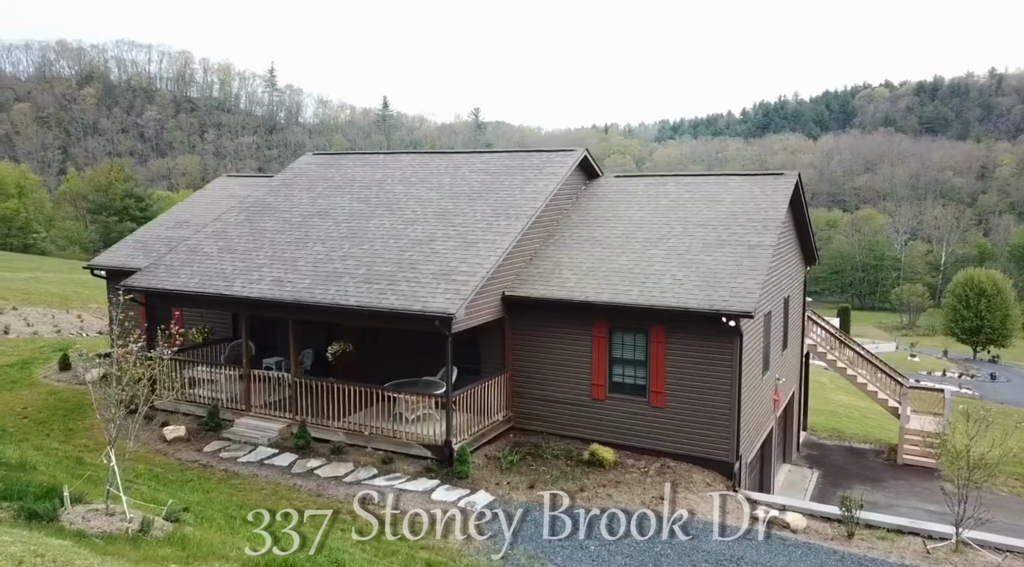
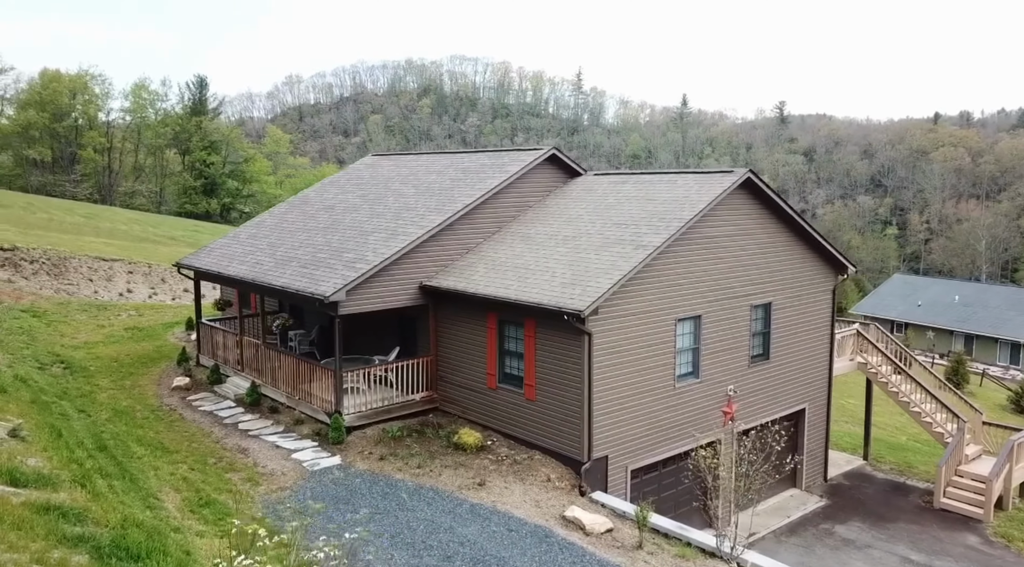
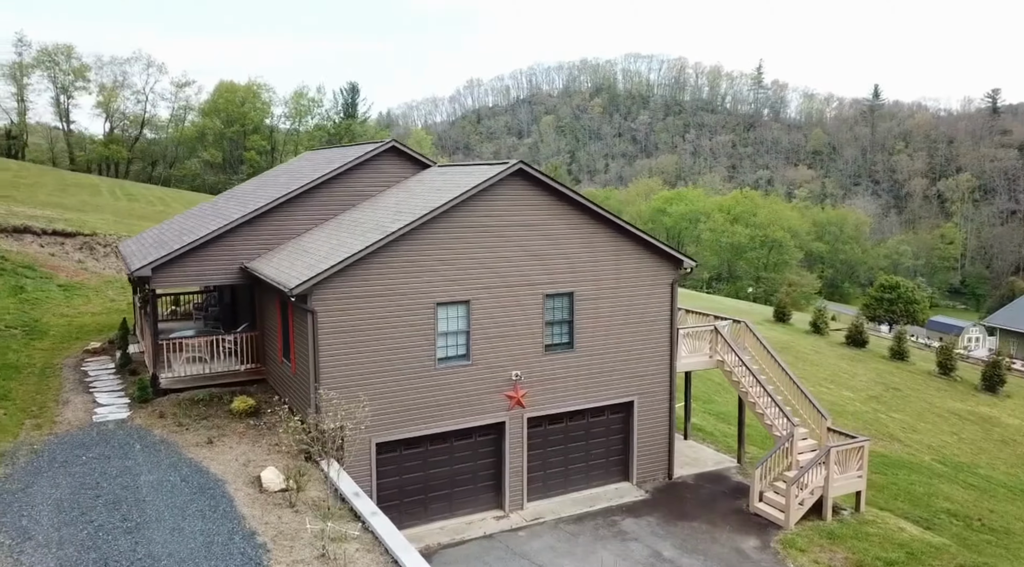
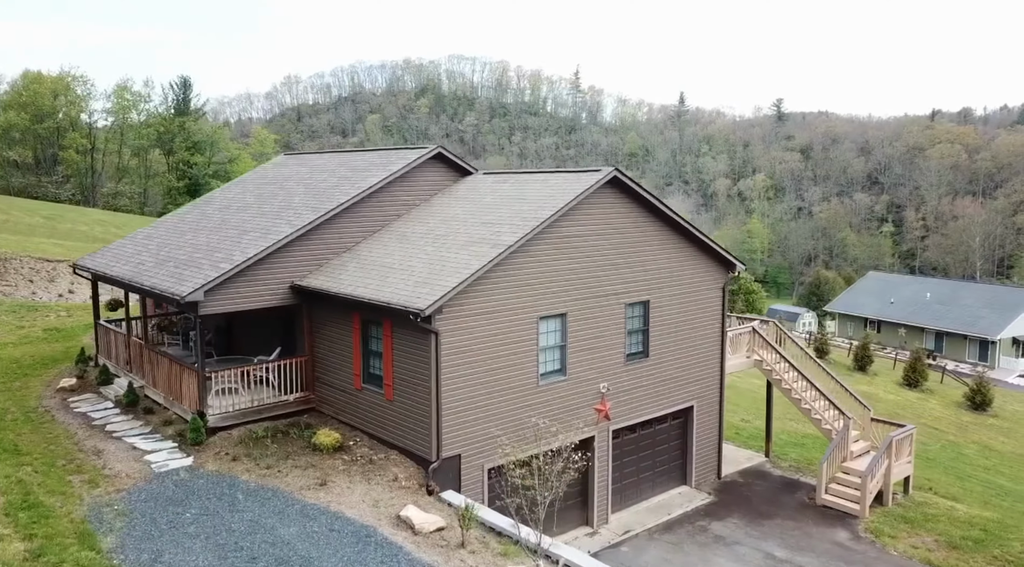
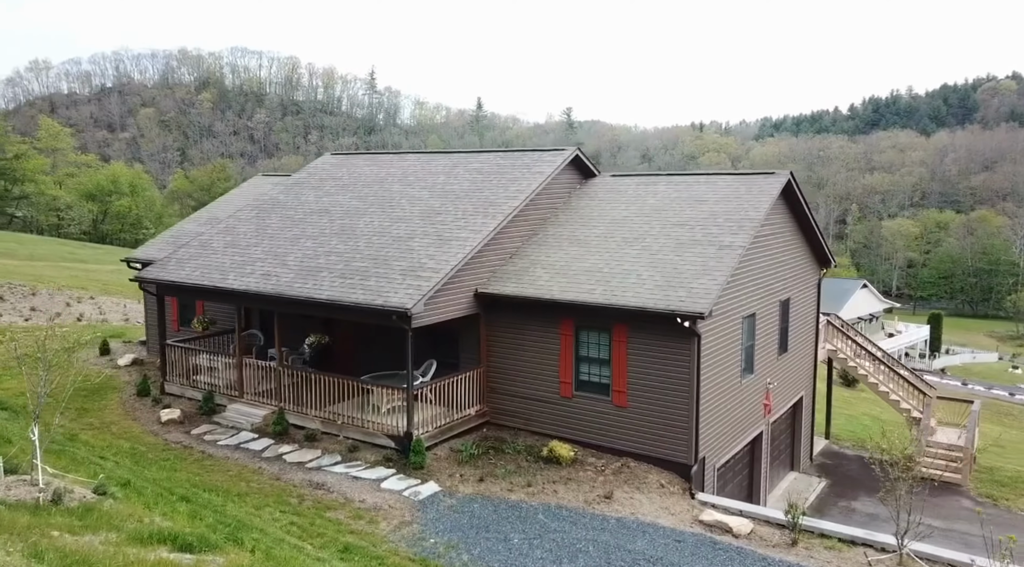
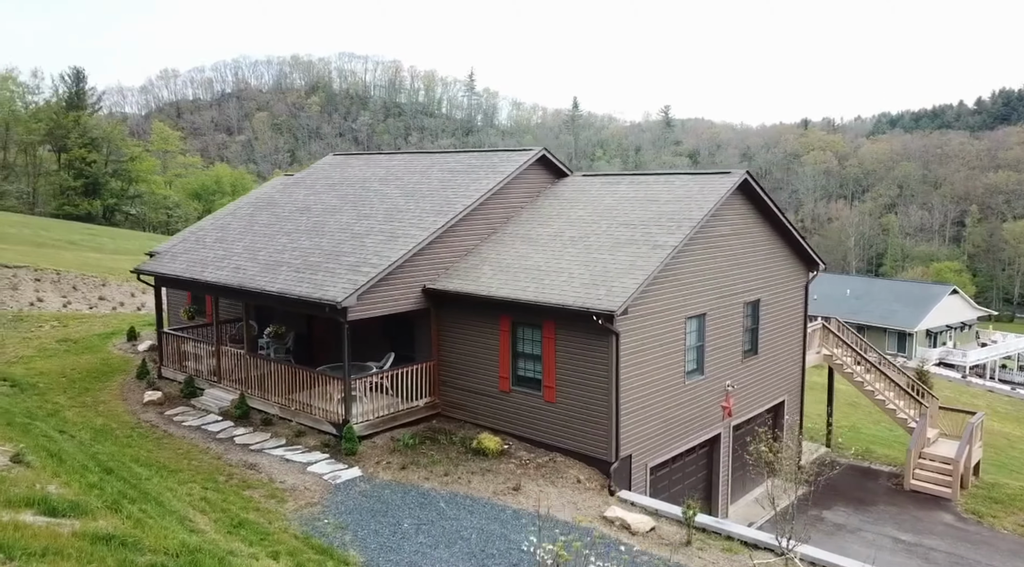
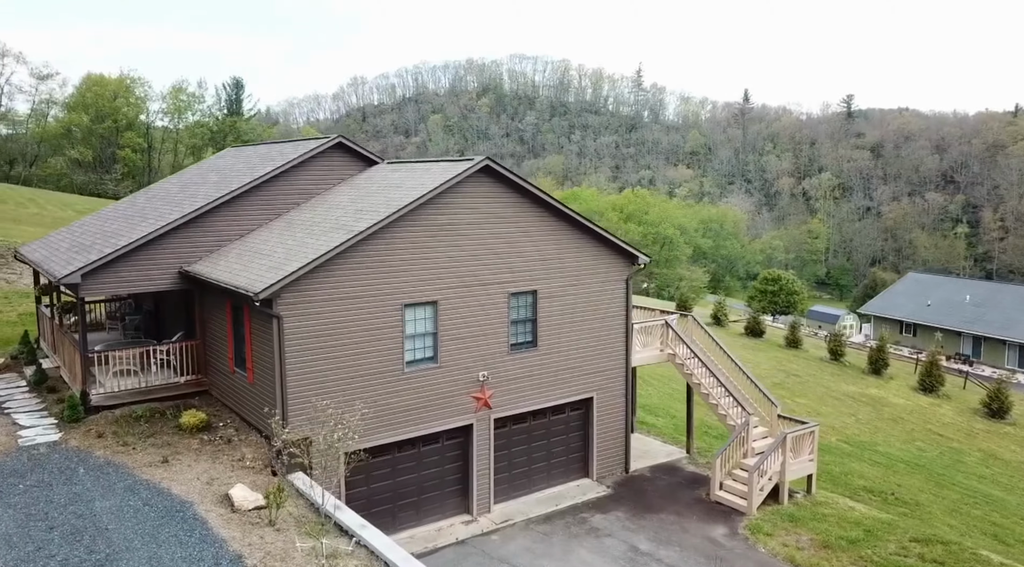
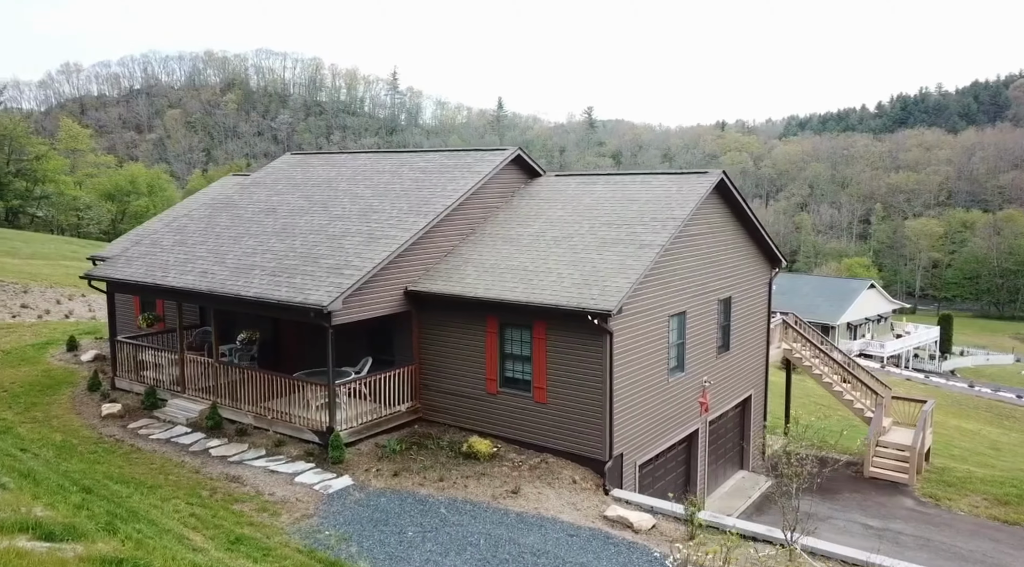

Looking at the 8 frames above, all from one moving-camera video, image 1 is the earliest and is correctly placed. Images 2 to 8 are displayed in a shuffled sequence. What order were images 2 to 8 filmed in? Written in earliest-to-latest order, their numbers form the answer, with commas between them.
5, 8, 6, 2, 4, 7, 3
